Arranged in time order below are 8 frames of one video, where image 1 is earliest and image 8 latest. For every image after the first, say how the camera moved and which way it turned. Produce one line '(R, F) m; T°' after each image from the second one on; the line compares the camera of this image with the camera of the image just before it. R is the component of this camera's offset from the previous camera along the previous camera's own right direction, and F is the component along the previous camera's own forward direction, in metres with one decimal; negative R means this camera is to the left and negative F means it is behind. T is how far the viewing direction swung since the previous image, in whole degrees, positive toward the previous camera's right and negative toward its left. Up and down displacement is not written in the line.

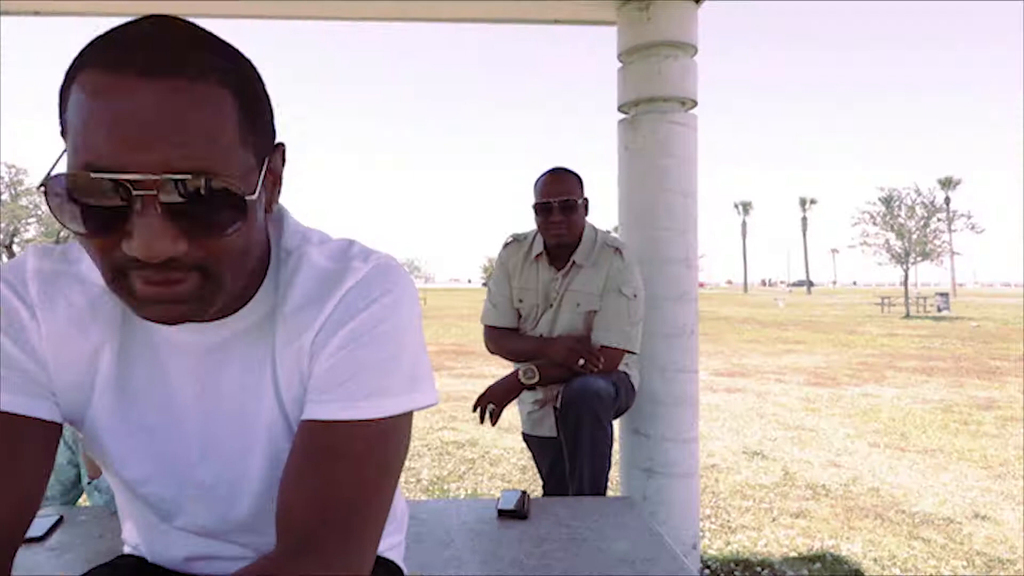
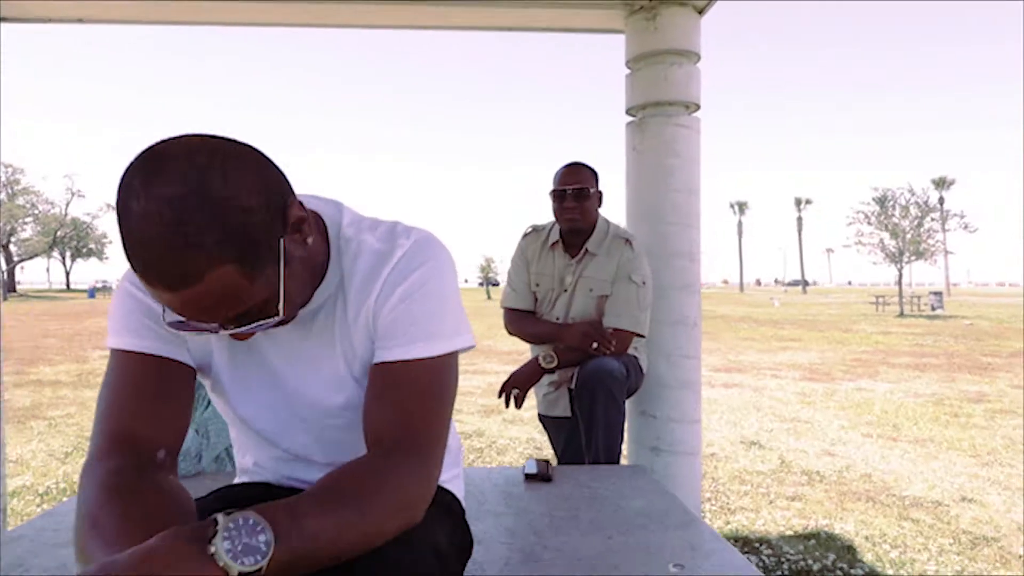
(-0.1, -0.3) m; 0°
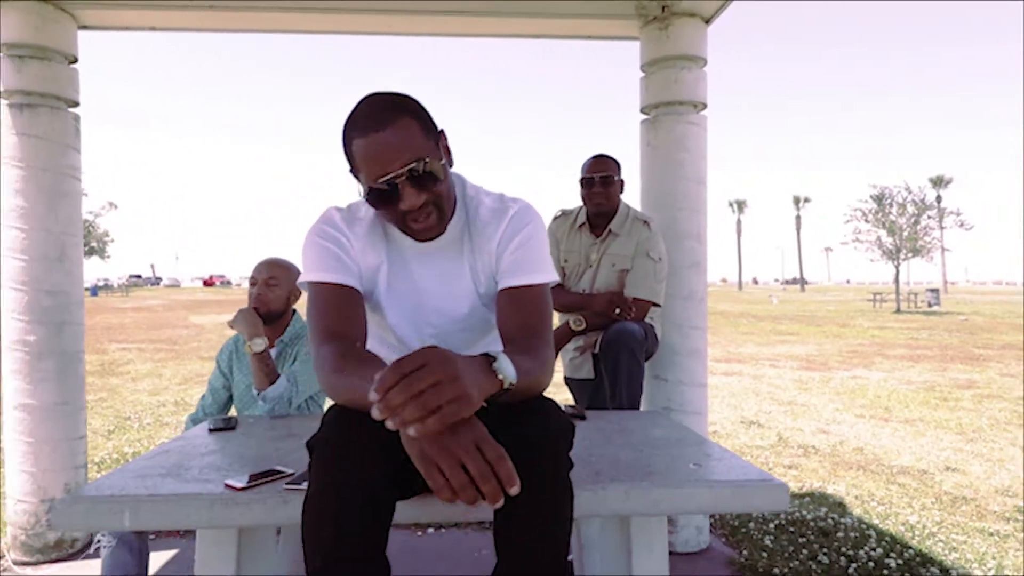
(-0.2, -0.5) m; 0°
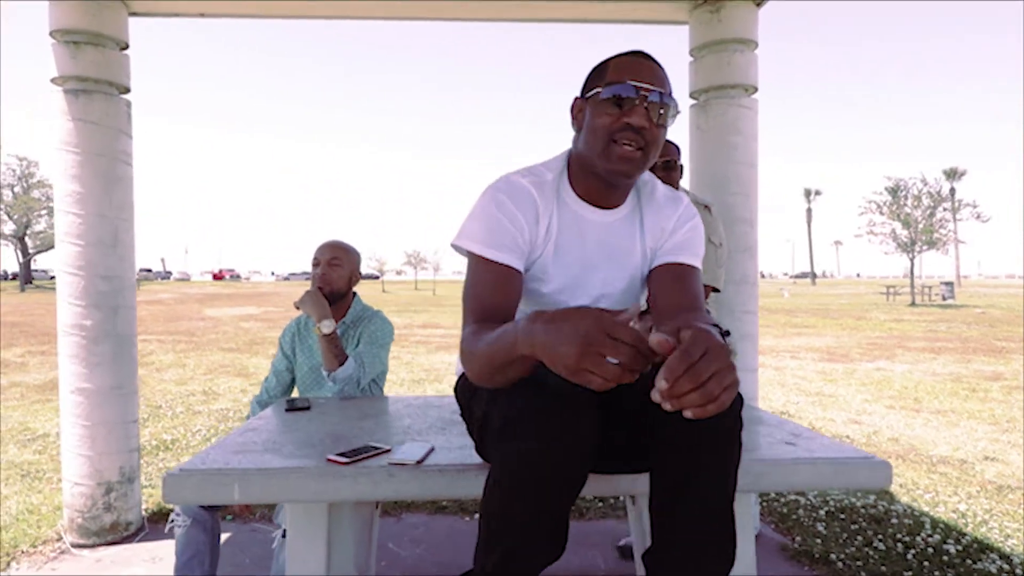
(-0.3, 0.0) m; -1°
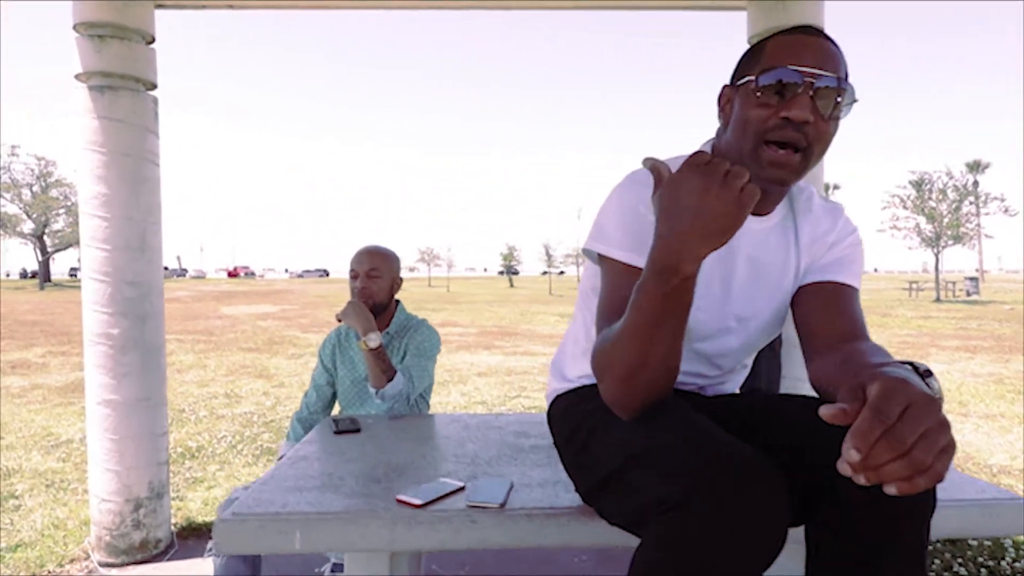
(-0.2, +0.3) m; -1°
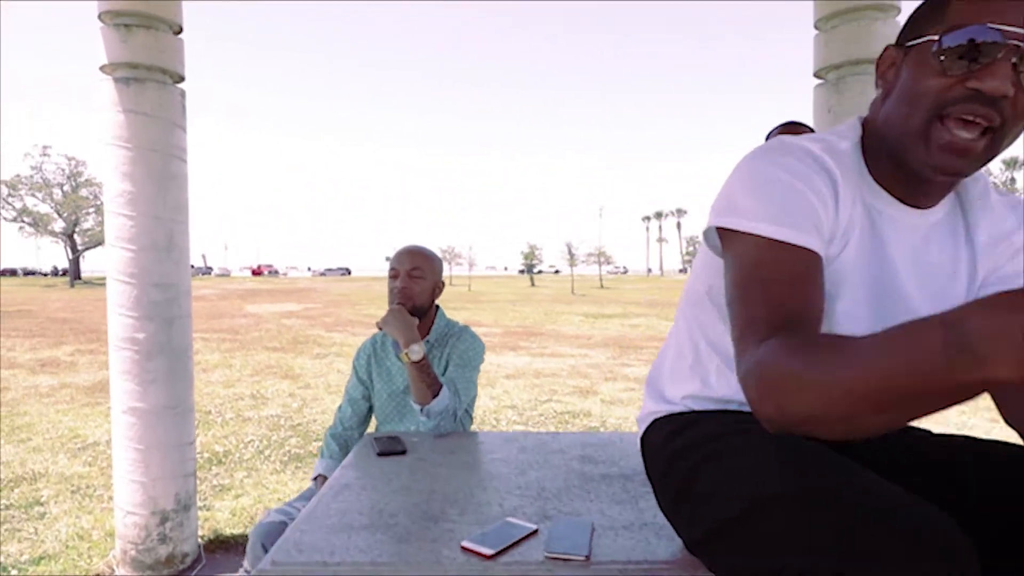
(-0.1, +0.3) m; -2°
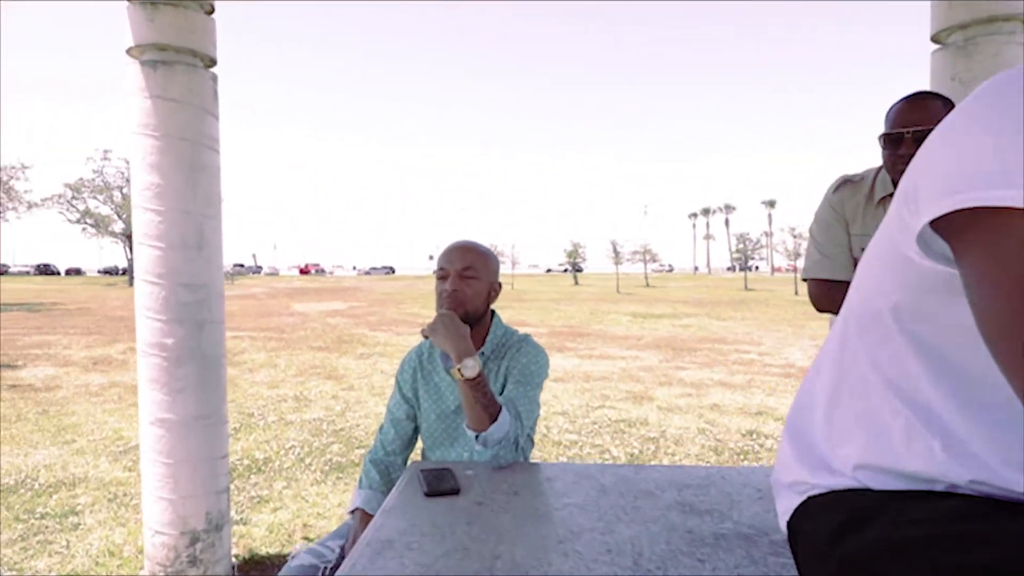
(-0.1, +0.4) m; -3°
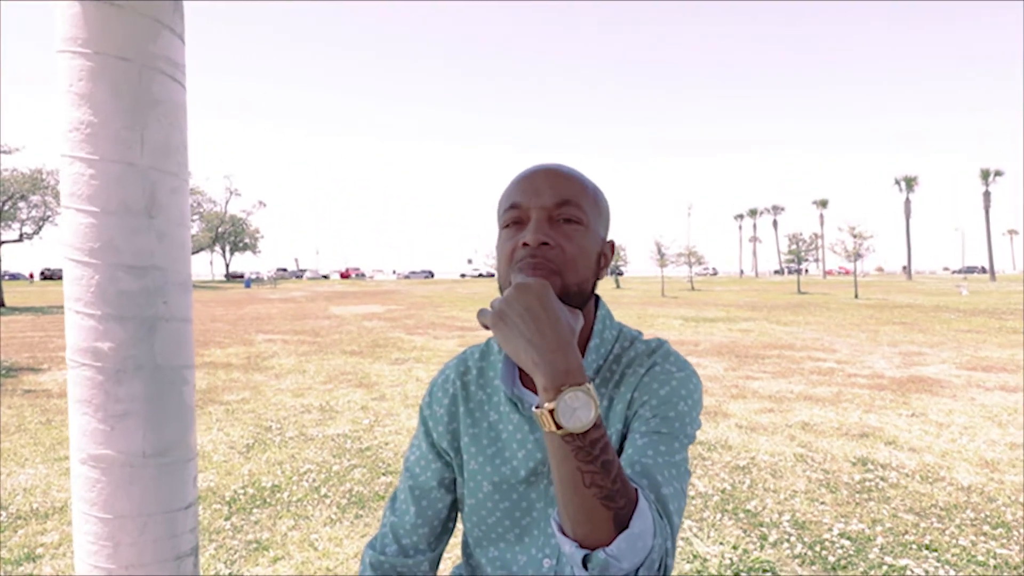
(-0.1, +1.1) m; -3°
